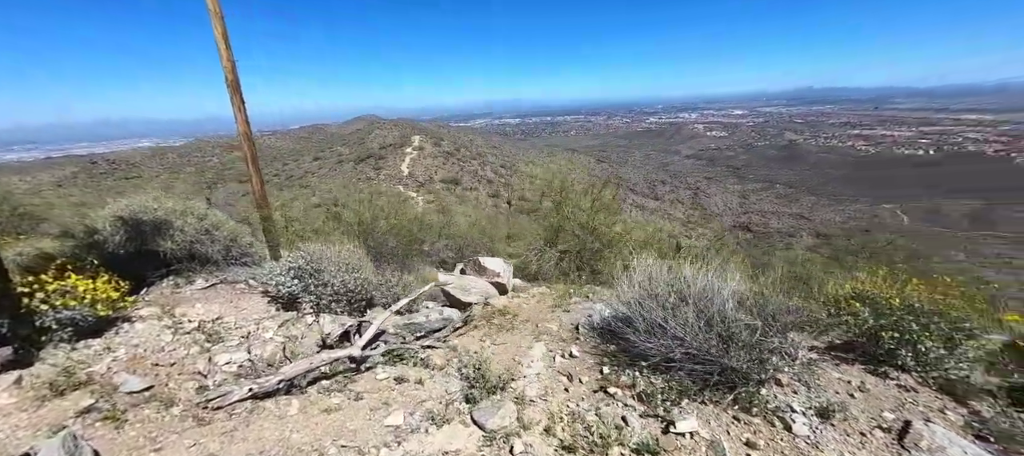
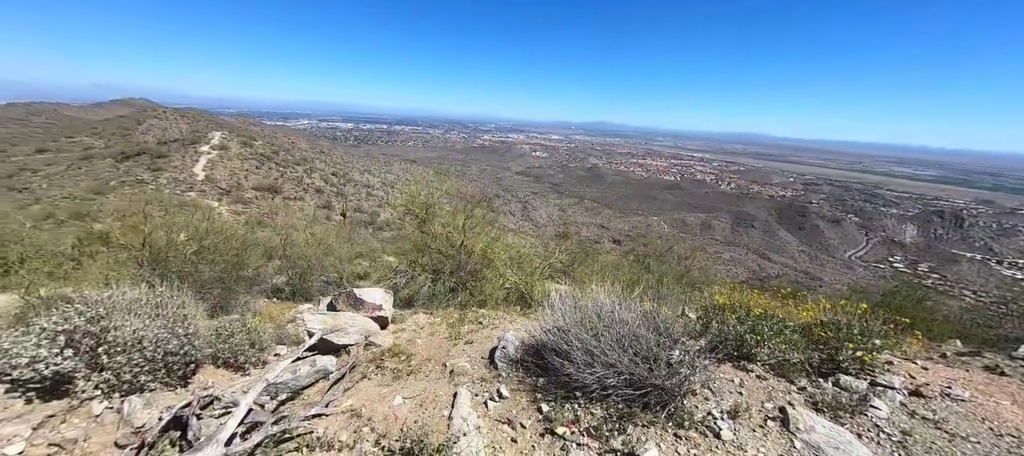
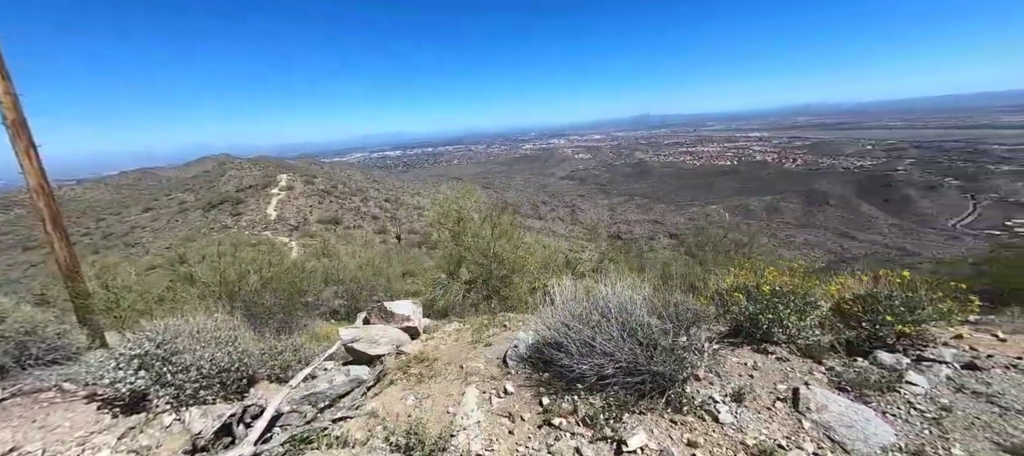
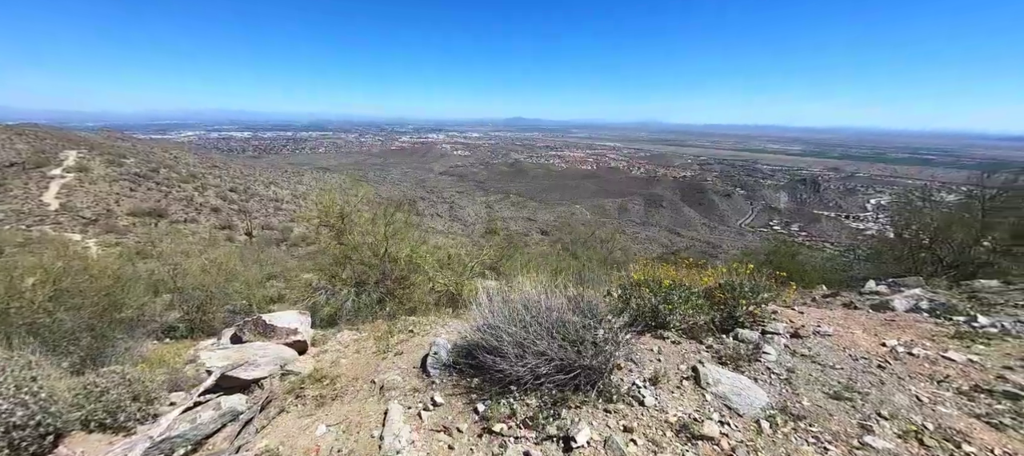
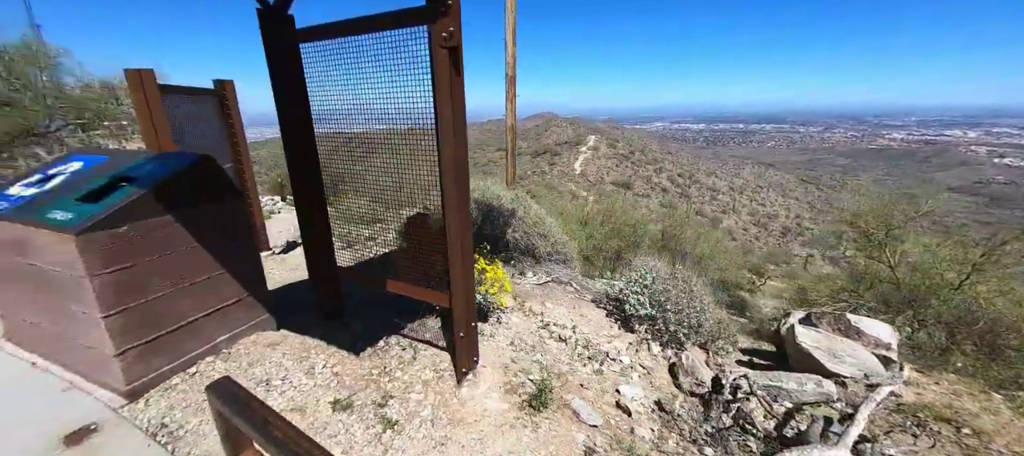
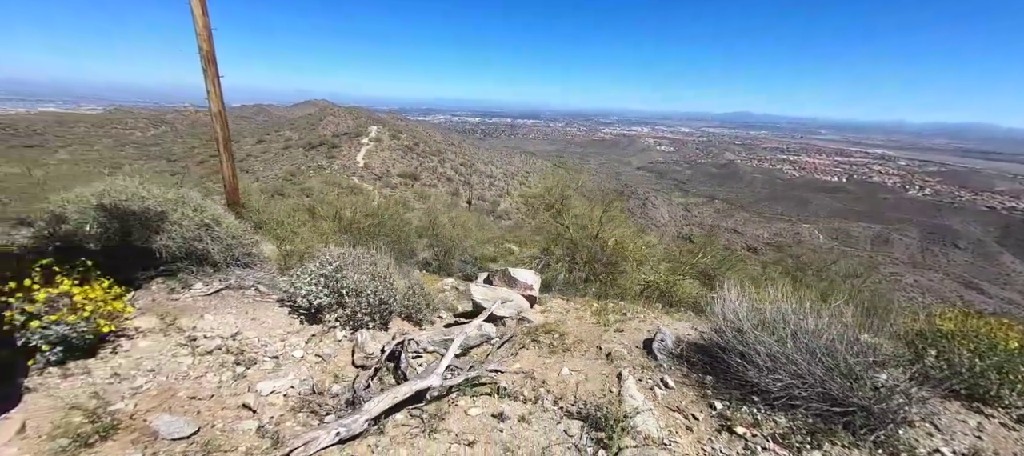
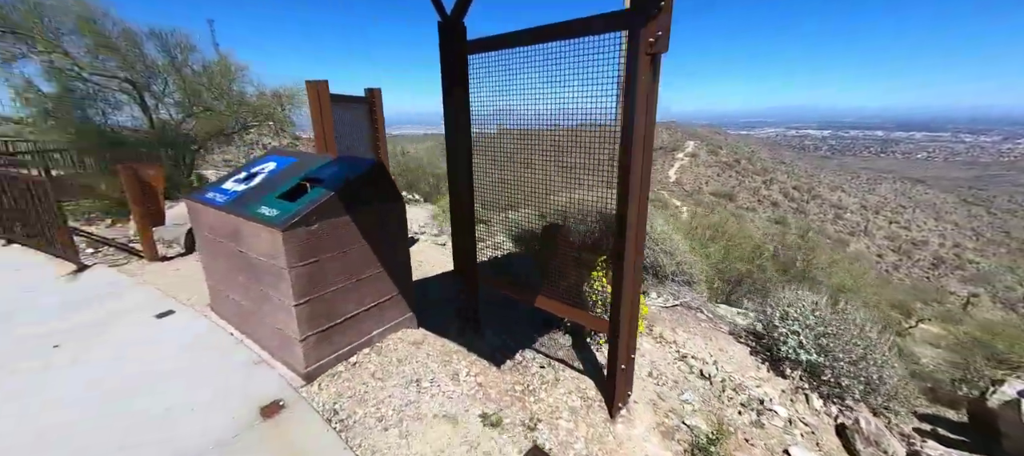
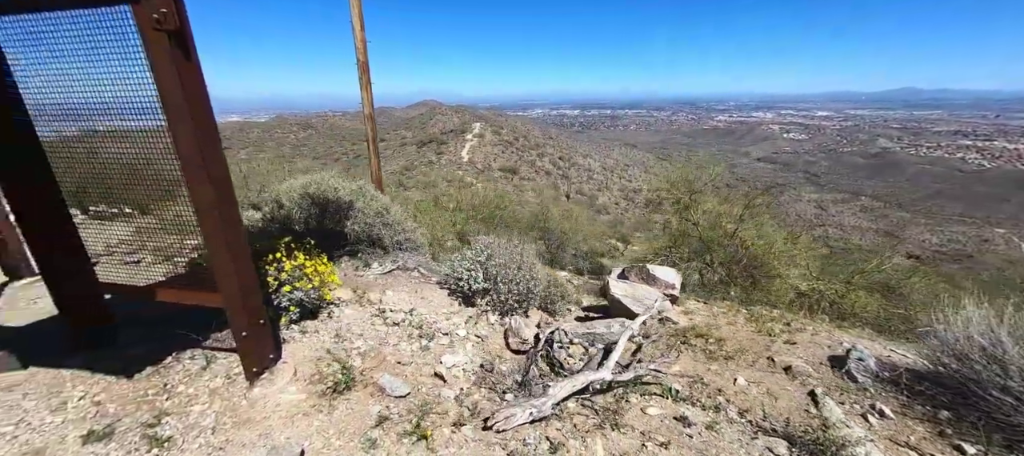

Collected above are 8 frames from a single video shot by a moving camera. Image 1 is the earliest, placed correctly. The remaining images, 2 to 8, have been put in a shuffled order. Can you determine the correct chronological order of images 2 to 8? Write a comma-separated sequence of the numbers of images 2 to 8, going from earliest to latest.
3, 4, 2, 6, 8, 5, 7
